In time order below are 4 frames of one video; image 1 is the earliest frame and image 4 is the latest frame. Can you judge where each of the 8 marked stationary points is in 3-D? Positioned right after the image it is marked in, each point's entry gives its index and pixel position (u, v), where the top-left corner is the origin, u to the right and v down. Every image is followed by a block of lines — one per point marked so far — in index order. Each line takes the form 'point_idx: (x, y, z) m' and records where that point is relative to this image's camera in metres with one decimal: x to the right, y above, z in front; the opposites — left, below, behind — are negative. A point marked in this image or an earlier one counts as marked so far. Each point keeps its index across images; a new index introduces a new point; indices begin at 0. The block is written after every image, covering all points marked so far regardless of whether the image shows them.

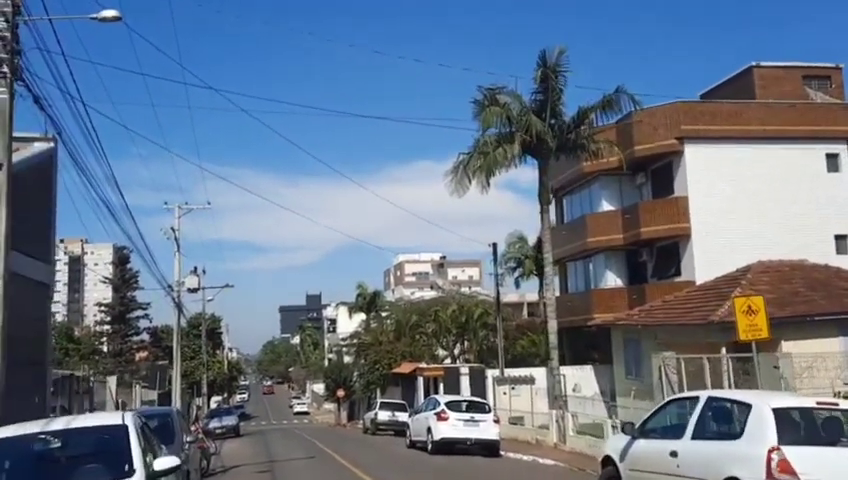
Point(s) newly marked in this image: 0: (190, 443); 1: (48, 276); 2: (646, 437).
0: (-3.8, -3.3, +13.5) m
1: (-8.9, -0.8, +19.7) m
2: (+2.6, -2.3, +9.5) m
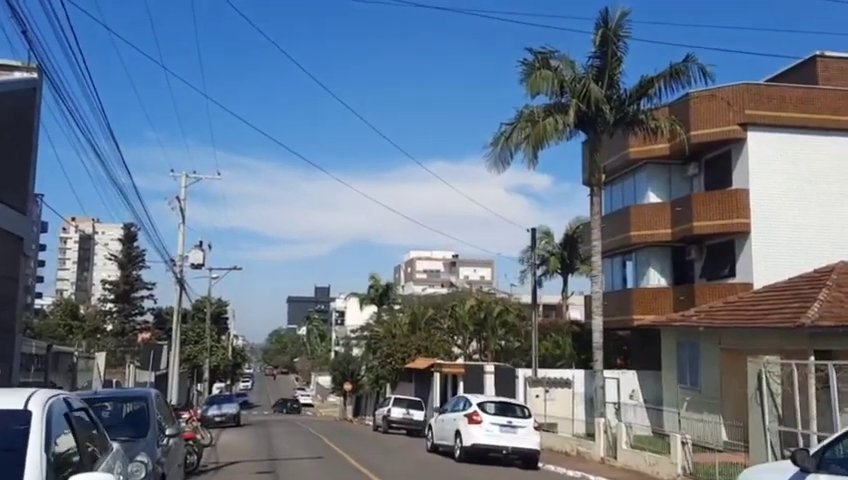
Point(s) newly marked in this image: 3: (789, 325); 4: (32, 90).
0: (-3.2, -2.5, +10.6) m
1: (-8.1, +0.2, +16.9) m
2: (+3.1, -1.8, +6.5) m
3: (+7.5, -1.7, +17.2) m
4: (-8.0, +3.0, +17.0) m
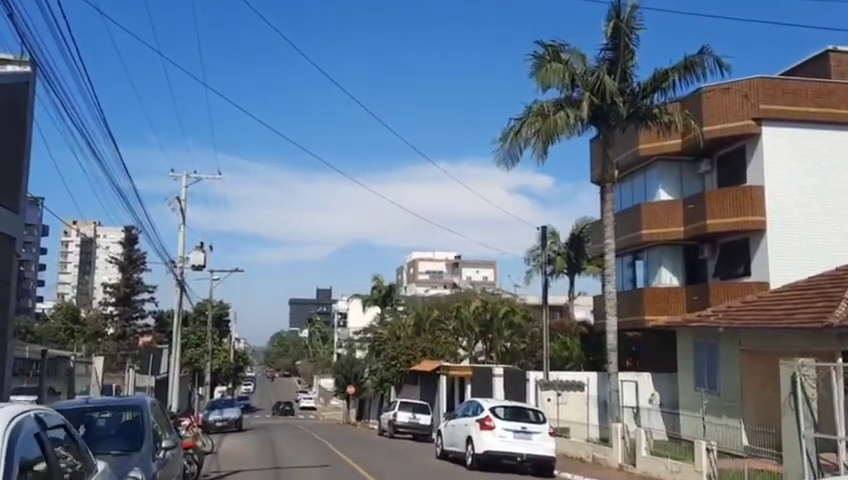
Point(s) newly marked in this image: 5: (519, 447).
0: (-3.0, -2.5, +9.9) m
1: (-8.0, +0.2, +16.2) m
2: (+3.3, -1.7, +5.8) m
3: (+7.7, -1.7, +16.4) m
4: (-7.8, +3.0, +16.3) m
5: (+1.9, -4.2, +17.1) m
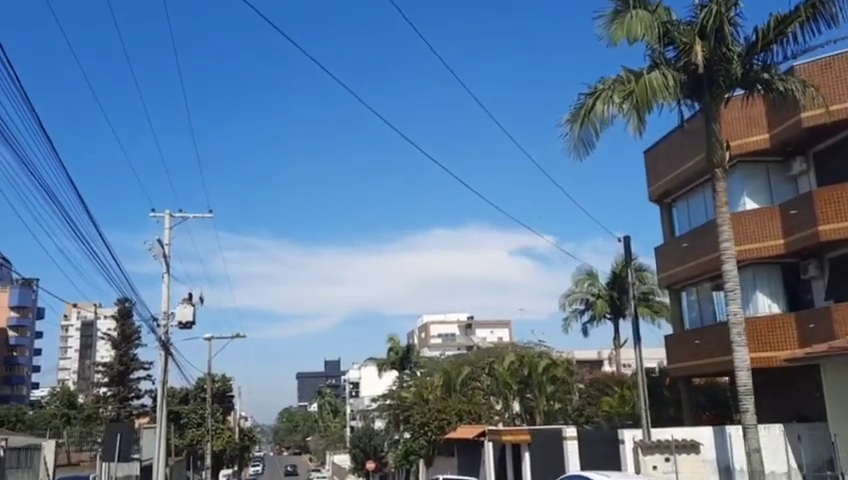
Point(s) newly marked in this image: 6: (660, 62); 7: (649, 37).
0: (-1.9, -2.0, +4.1) m
1: (-7.0, -0.1, +10.6) m
2: (+4.4, -0.6, 0.0) m
3: (+8.8, -1.1, +10.6) m
4: (-6.9, +2.7, +10.9) m
5: (+3.2, -4.1, +11.1) m
6: (+4.5, +3.4, +16.0) m
7: (+4.3, +3.9, +16.0) m
